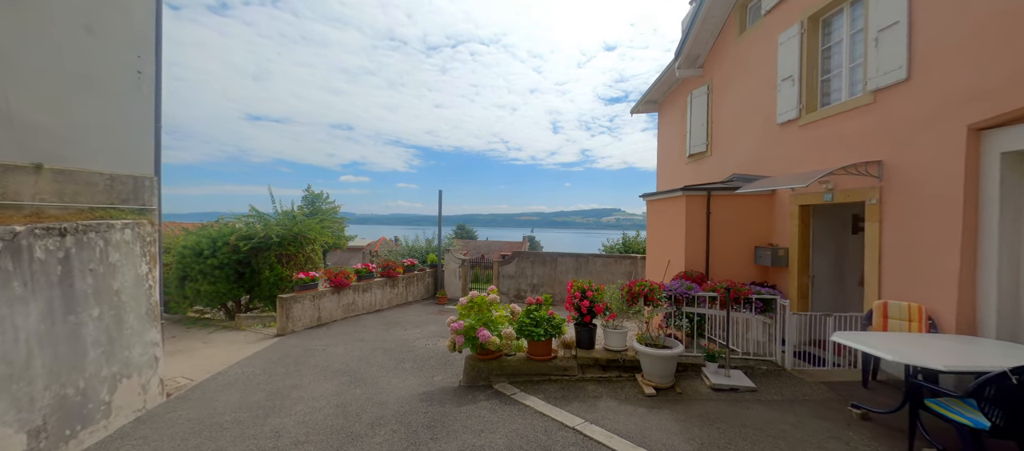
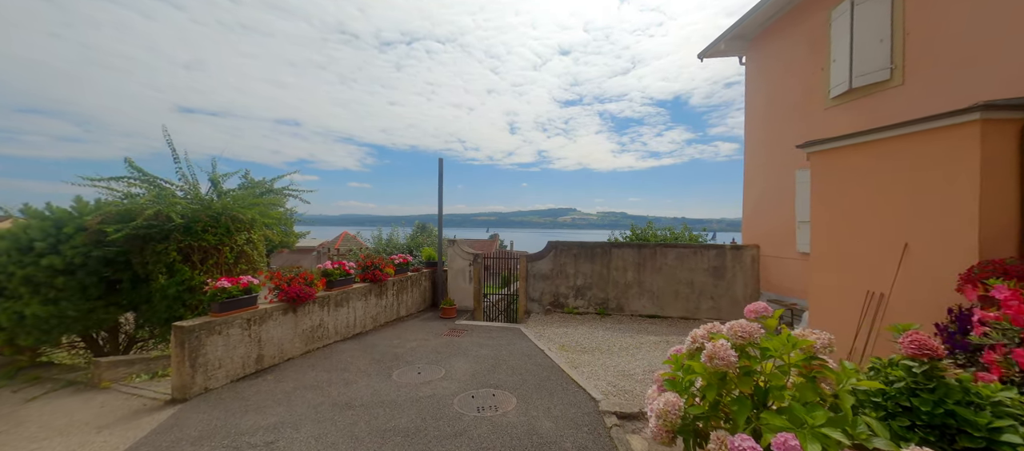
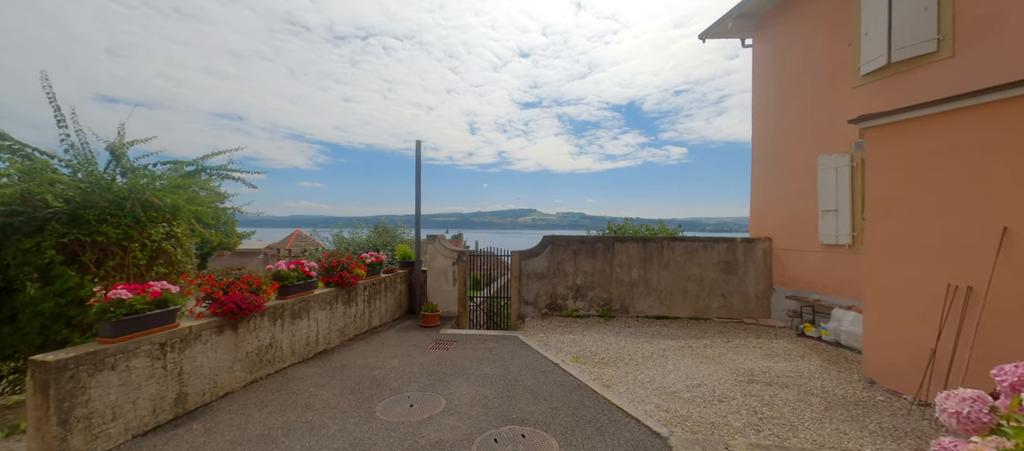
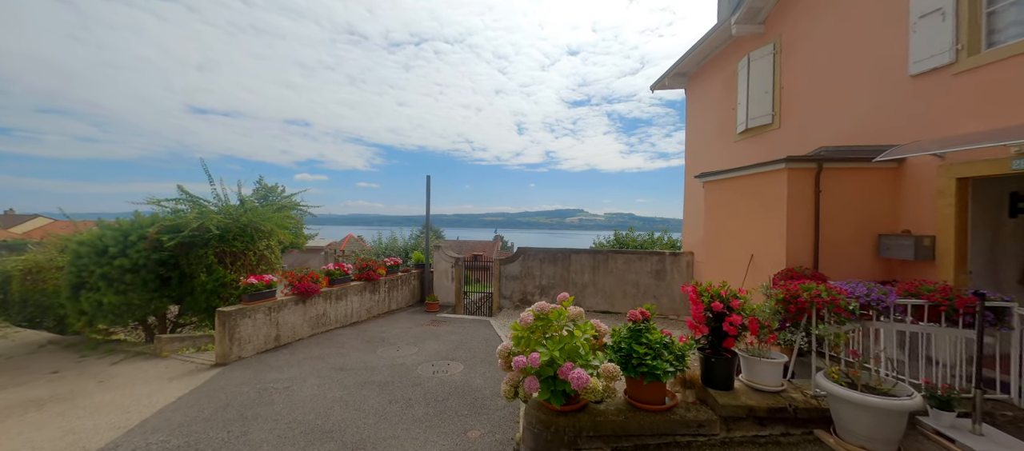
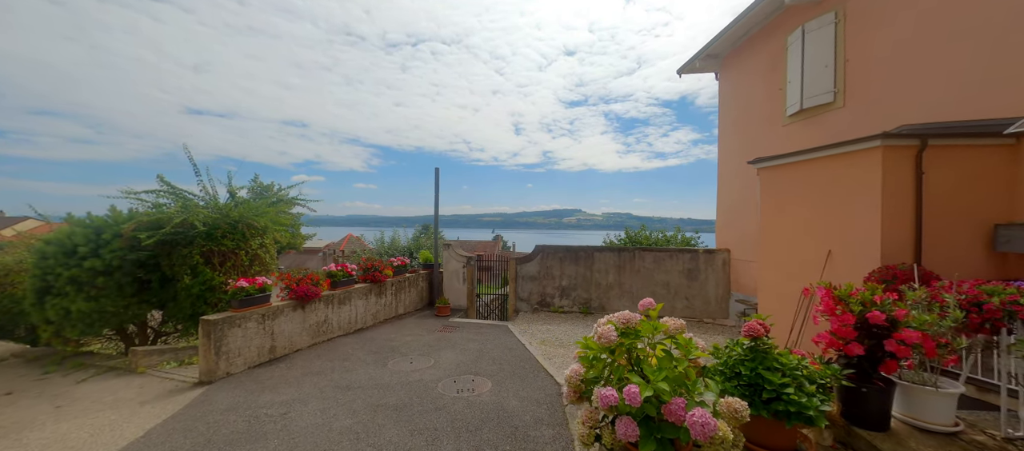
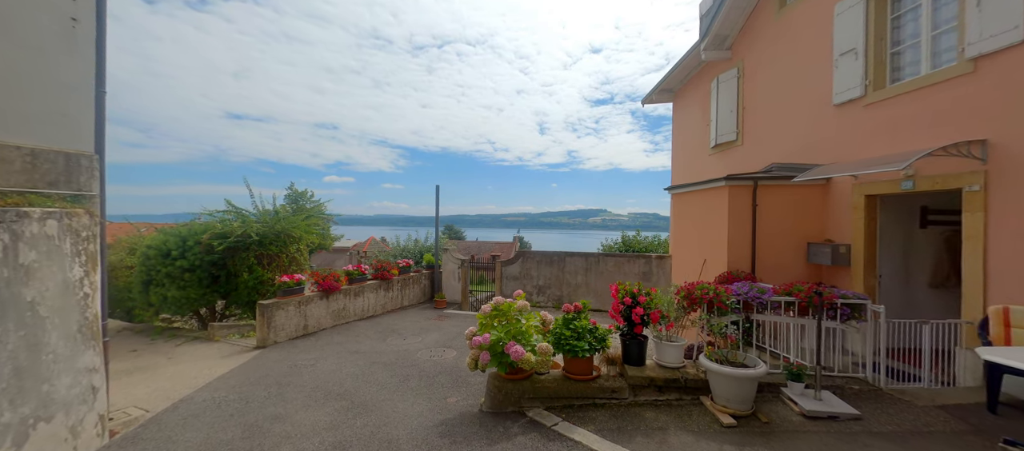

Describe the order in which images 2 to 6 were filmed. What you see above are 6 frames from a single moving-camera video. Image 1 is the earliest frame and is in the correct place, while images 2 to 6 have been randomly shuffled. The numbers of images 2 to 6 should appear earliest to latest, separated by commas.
6, 4, 5, 2, 3
